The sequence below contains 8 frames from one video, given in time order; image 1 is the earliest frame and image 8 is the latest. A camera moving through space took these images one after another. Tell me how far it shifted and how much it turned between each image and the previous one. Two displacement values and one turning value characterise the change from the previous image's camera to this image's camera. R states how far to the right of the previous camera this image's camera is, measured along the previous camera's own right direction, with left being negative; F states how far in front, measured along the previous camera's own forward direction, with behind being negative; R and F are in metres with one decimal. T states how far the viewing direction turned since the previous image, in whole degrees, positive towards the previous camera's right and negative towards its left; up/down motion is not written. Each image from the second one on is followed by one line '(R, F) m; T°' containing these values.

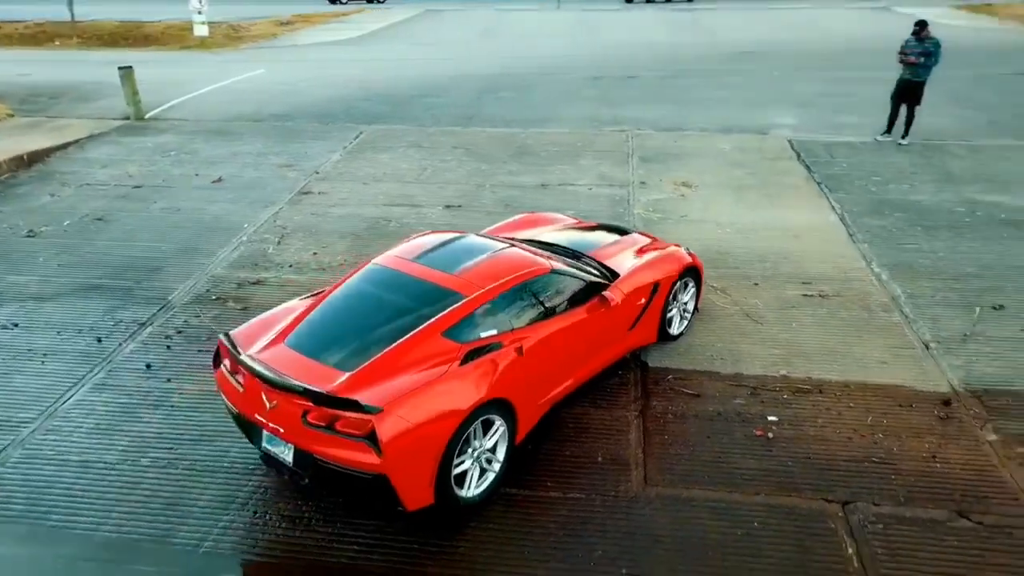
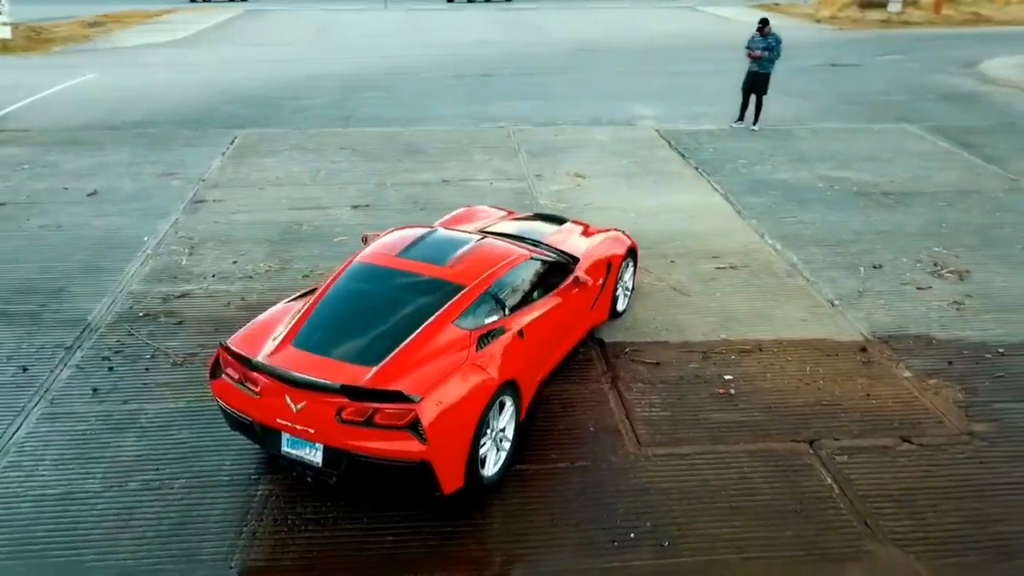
(-1.1, -0.1) m; +12°
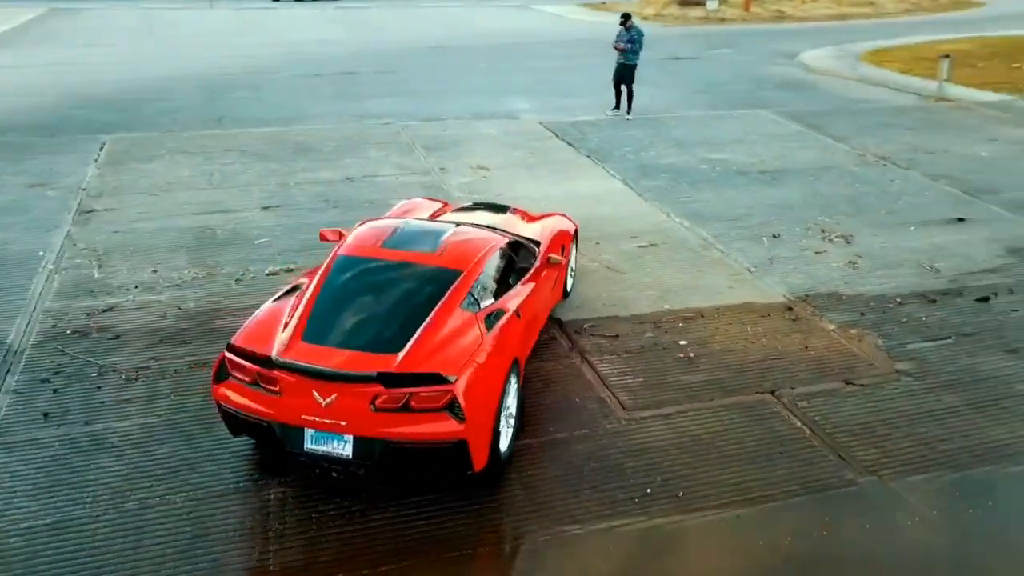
(-1.1, -0.1) m; +12°
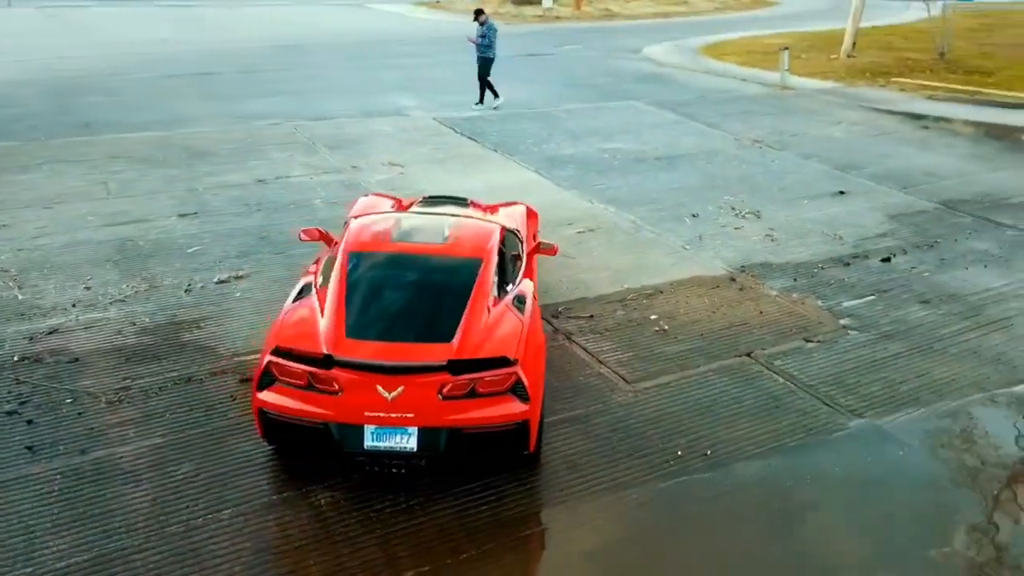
(-1.3, 0.0) m; +12°
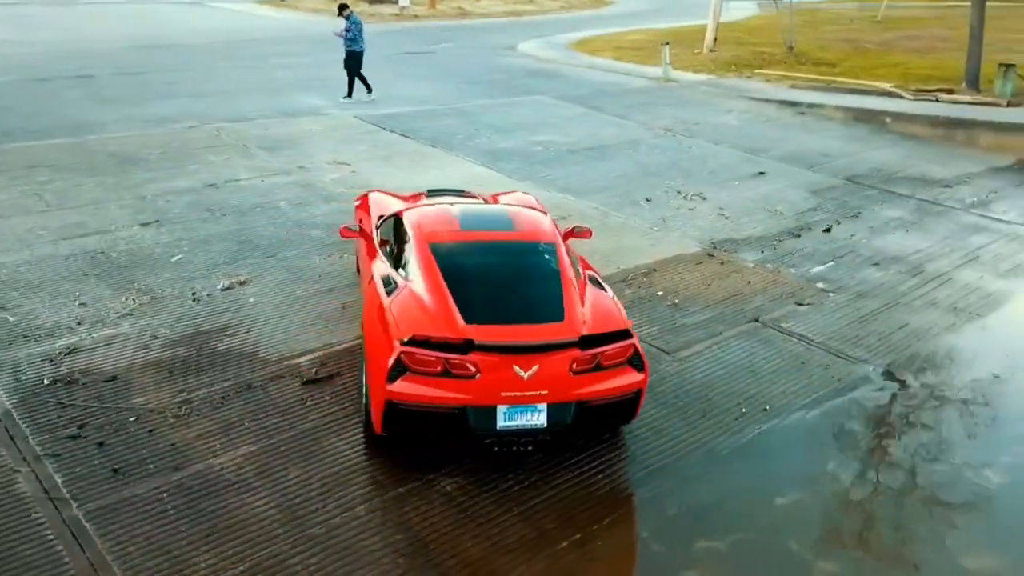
(-1.6, -0.1) m; +11°
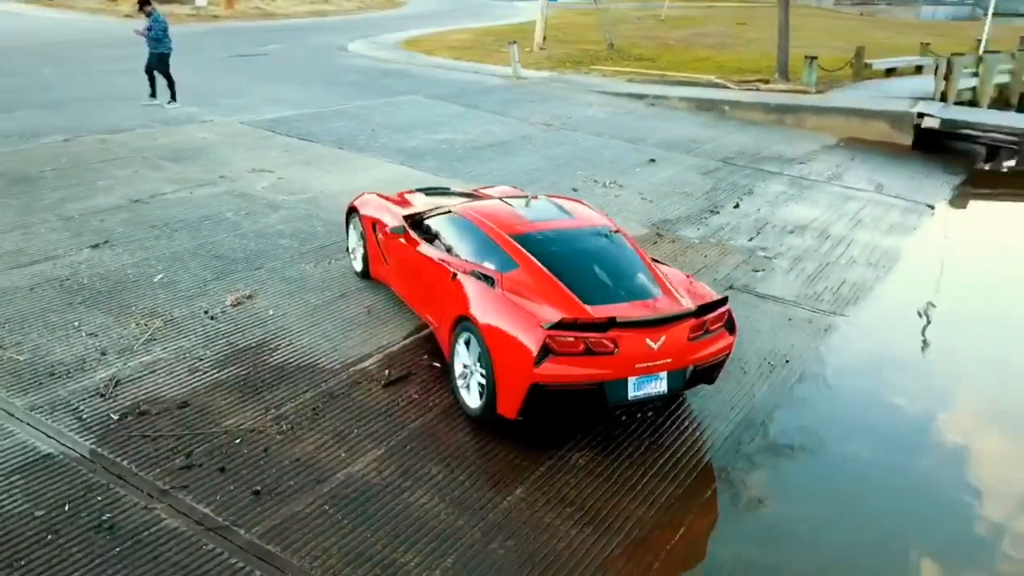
(-2.0, 0.0) m; +15°
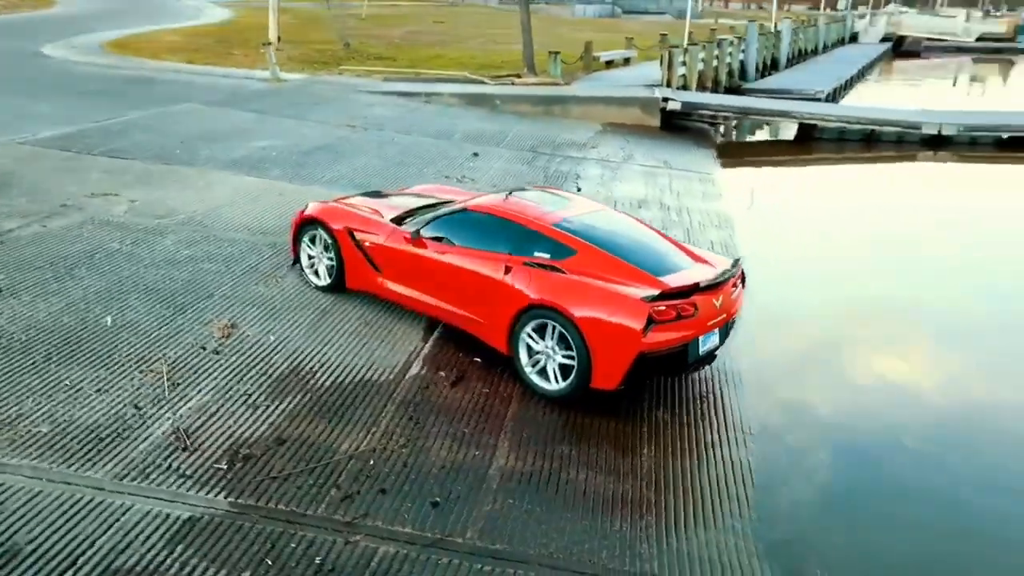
(-2.6, +0.2) m; +22°
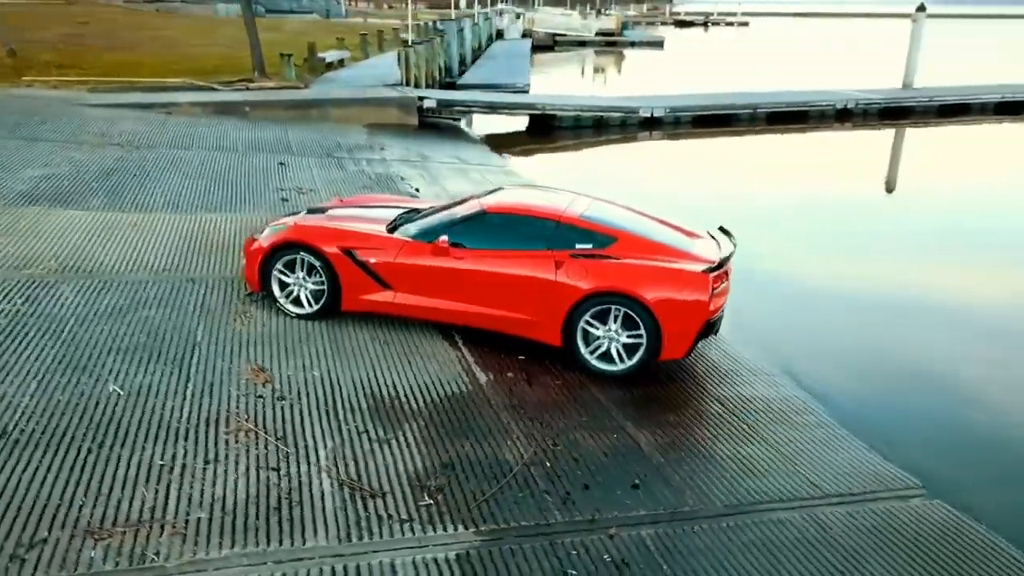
(-2.9, +0.4) m; +24°
